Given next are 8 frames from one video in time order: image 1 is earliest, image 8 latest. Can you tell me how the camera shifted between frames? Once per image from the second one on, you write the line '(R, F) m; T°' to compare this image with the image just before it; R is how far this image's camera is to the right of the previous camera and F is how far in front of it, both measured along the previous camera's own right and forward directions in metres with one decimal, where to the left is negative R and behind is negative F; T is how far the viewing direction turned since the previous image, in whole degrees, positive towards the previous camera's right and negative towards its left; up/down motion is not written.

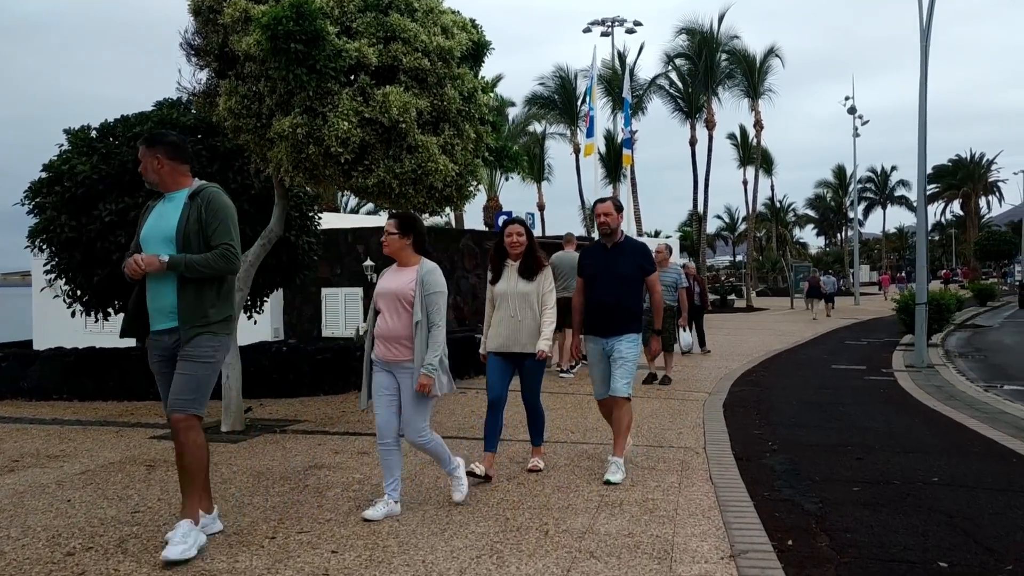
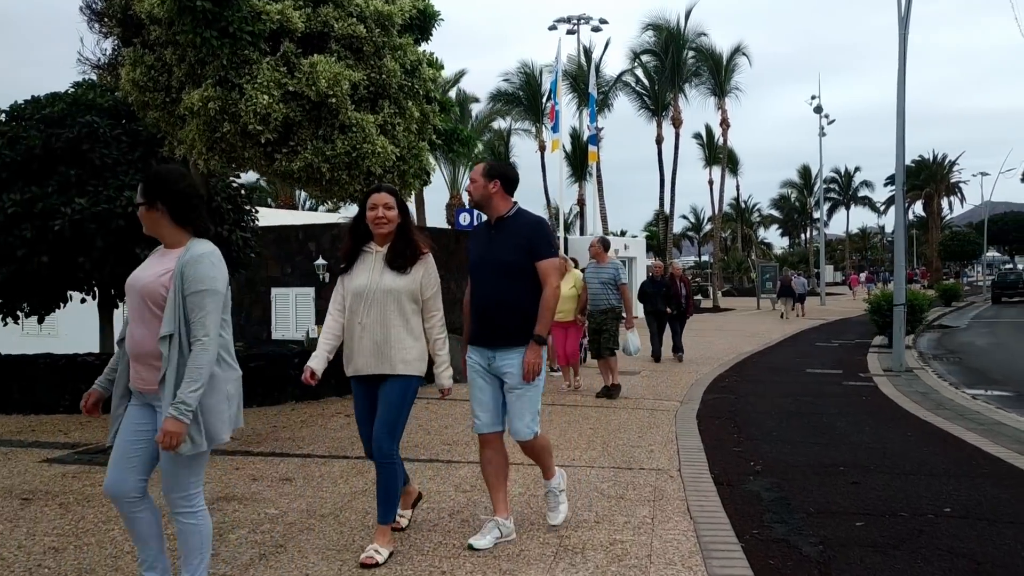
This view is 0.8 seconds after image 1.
(+0.1, +0.9) m; +2°
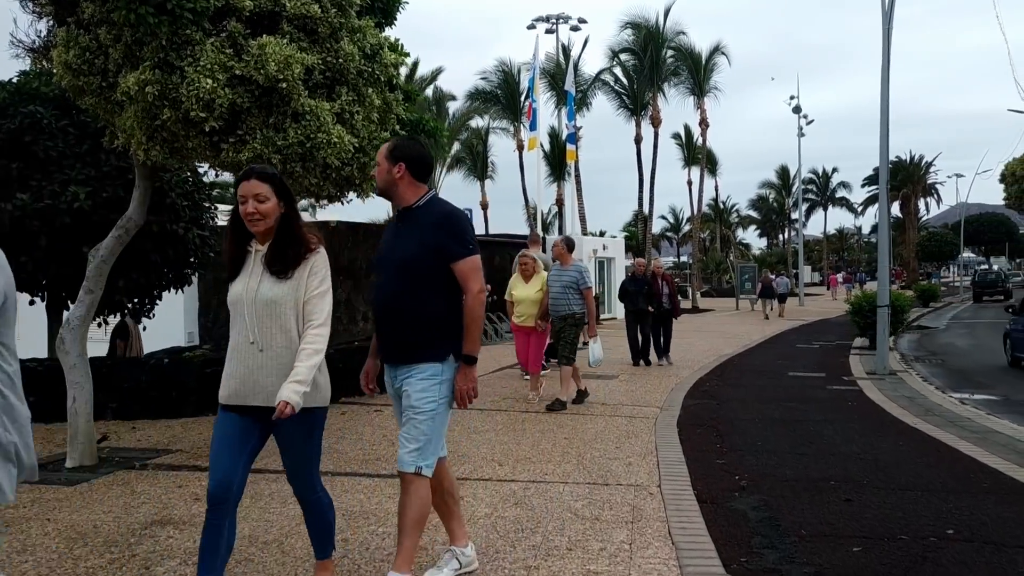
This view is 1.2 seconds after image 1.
(+0.1, +0.5) m; +1°
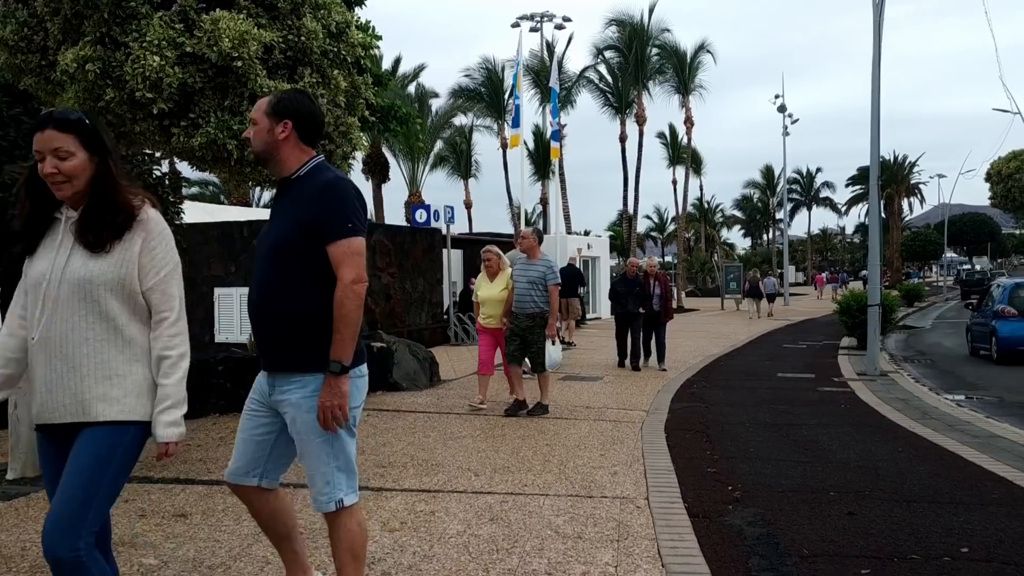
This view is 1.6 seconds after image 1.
(0.0, +0.4) m; +1°
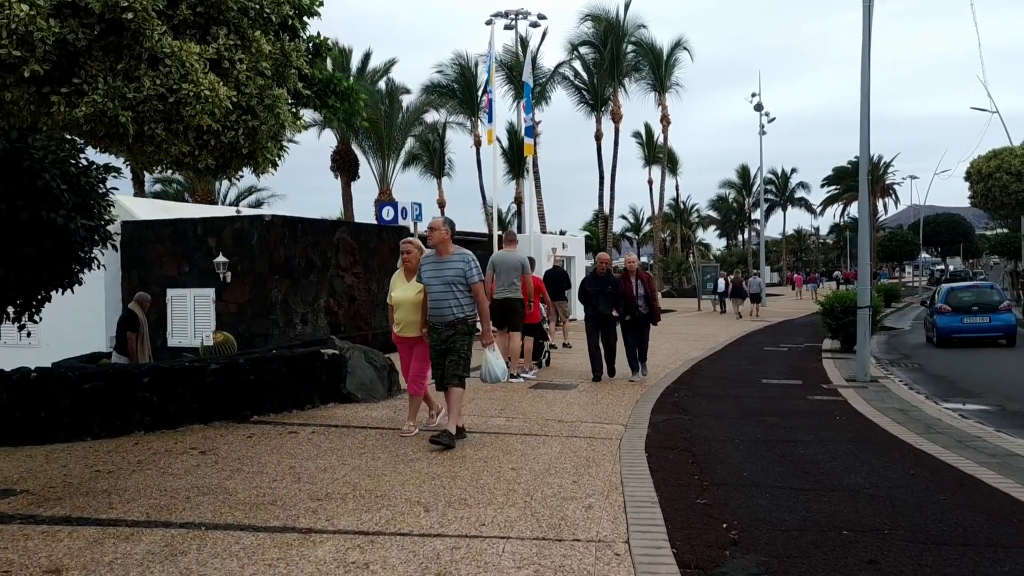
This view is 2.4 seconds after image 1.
(+0.1, +0.9) m; +1°
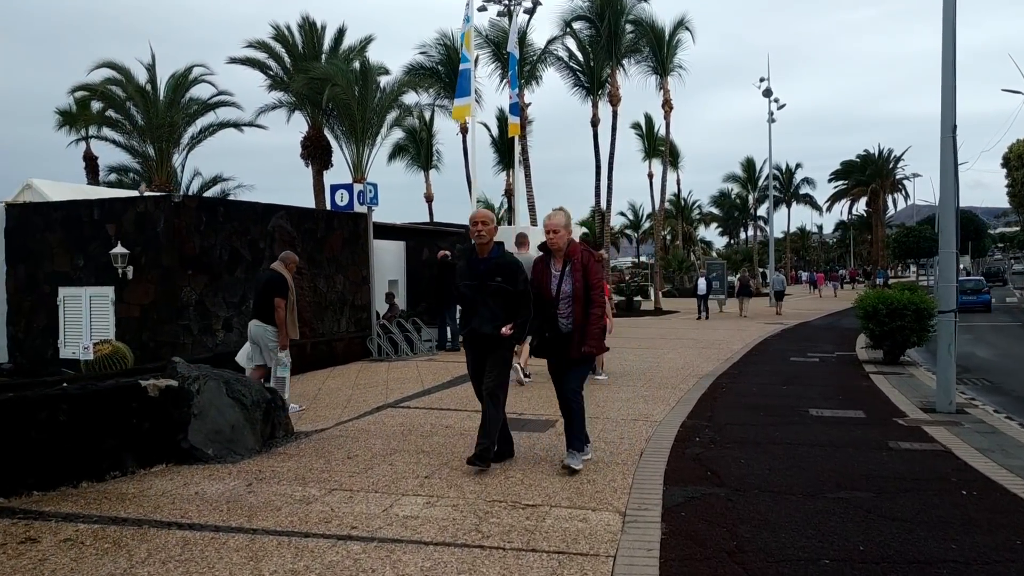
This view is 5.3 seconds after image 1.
(+0.4, +3.3) m; 0°
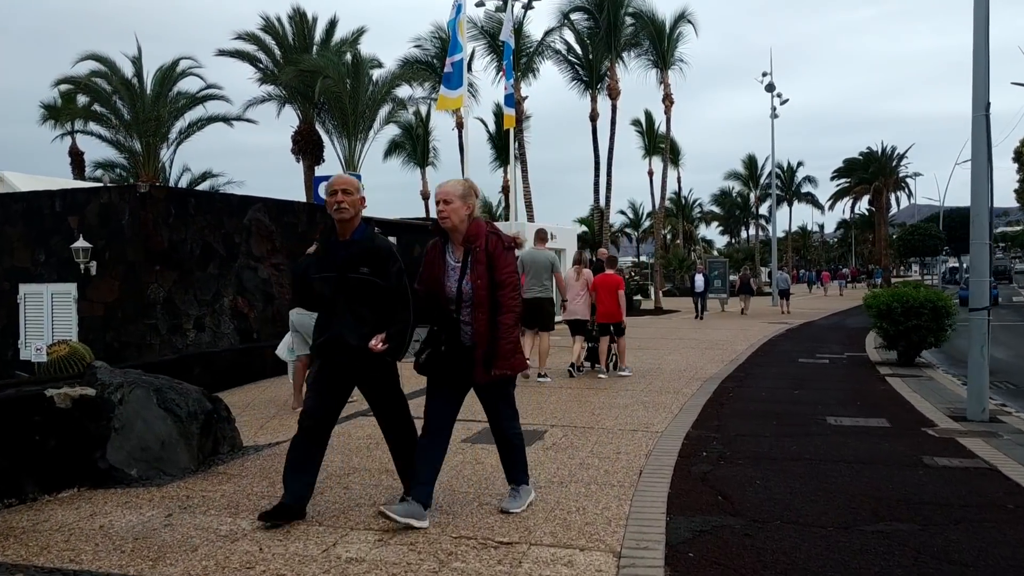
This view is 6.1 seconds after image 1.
(+0.1, +0.9) m; 0°
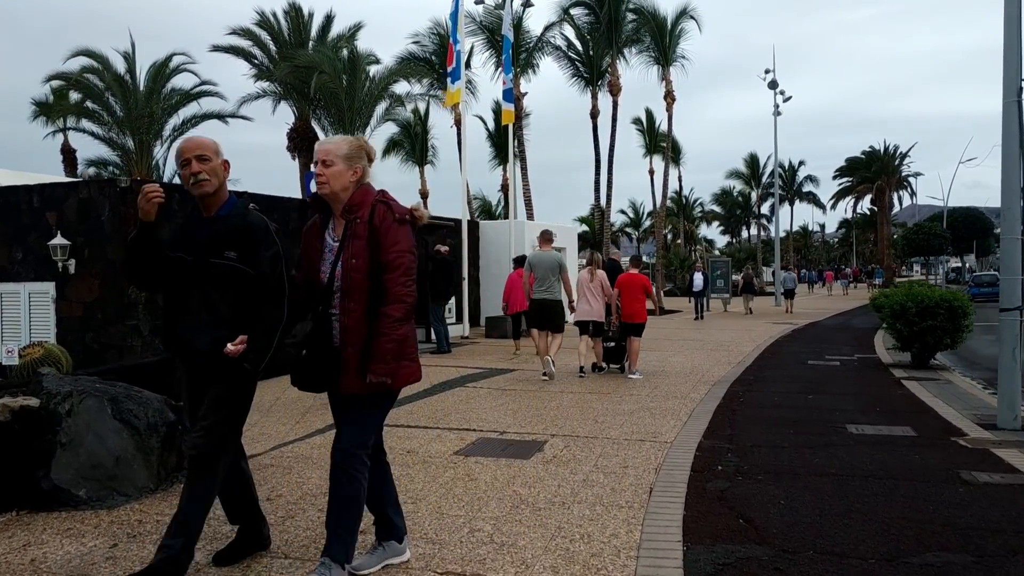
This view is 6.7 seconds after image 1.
(0.0, +0.6) m; 0°
